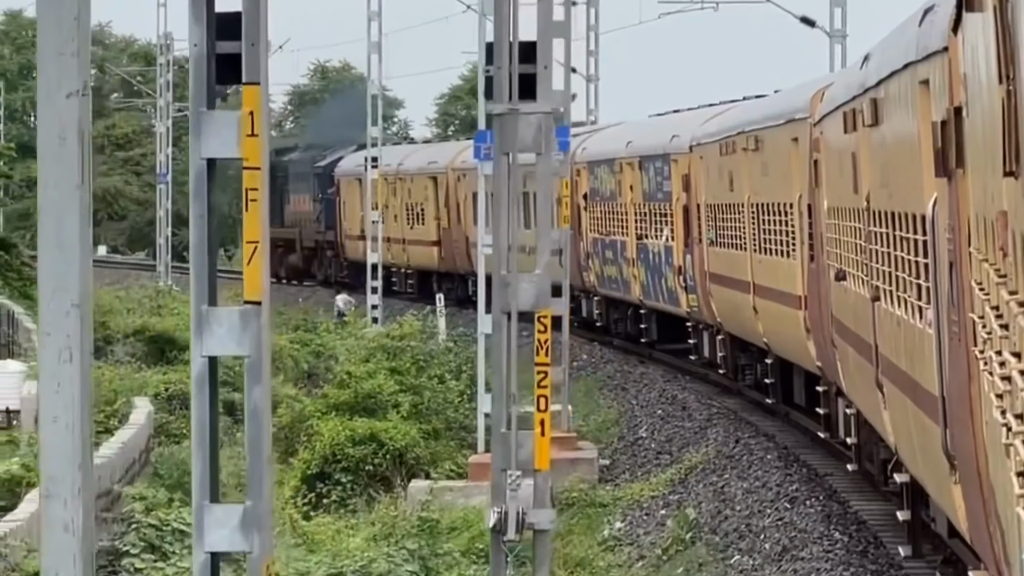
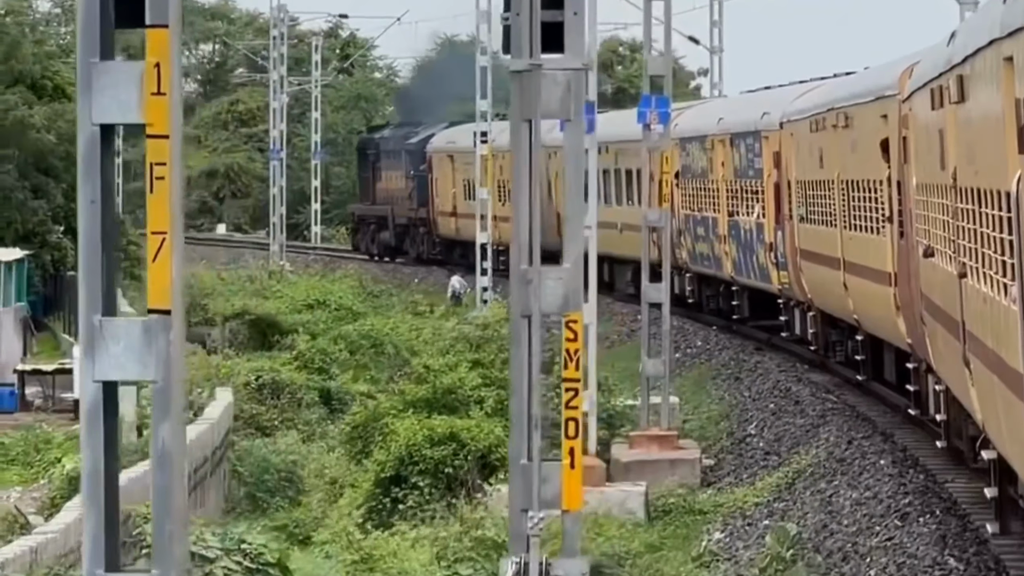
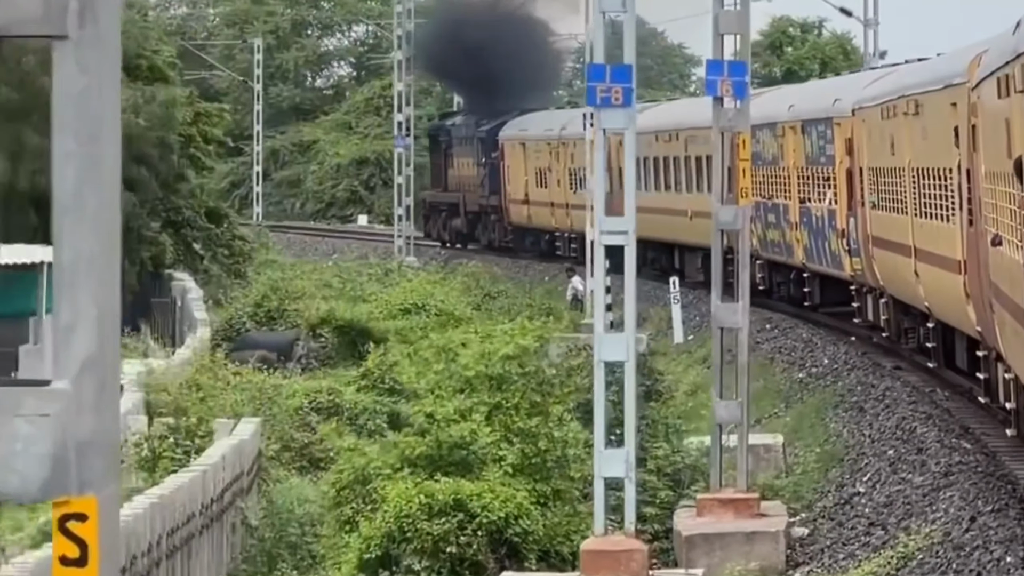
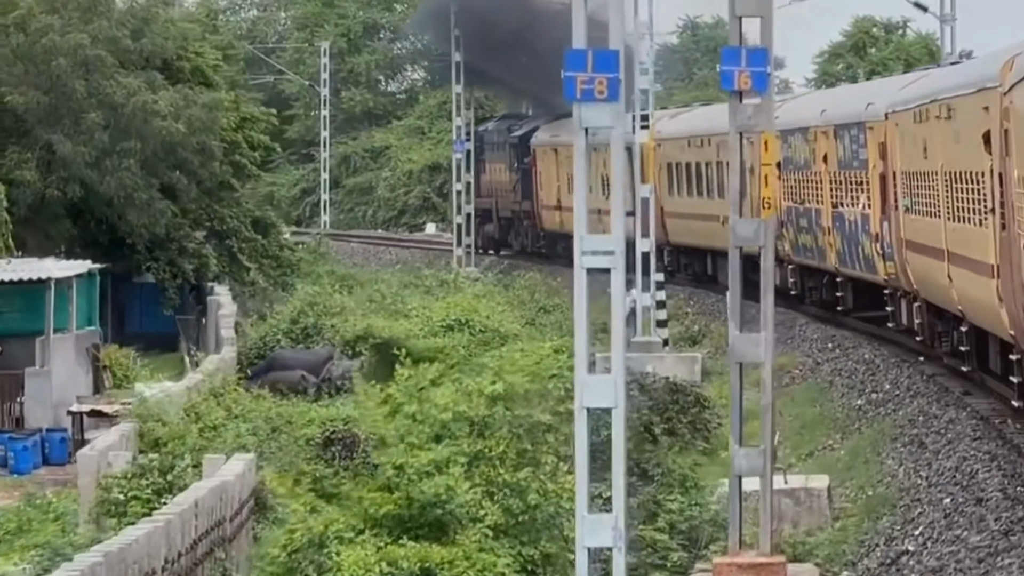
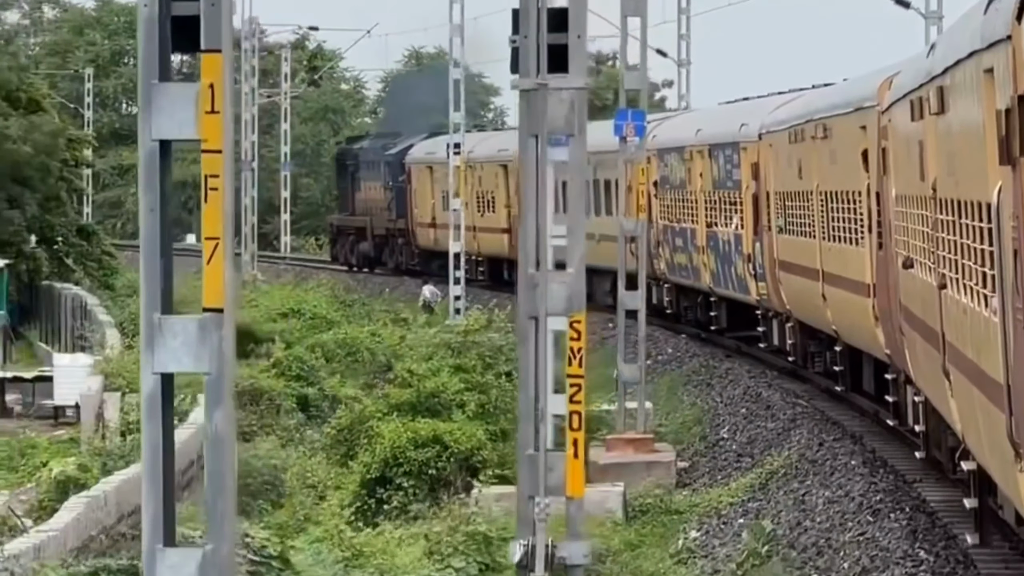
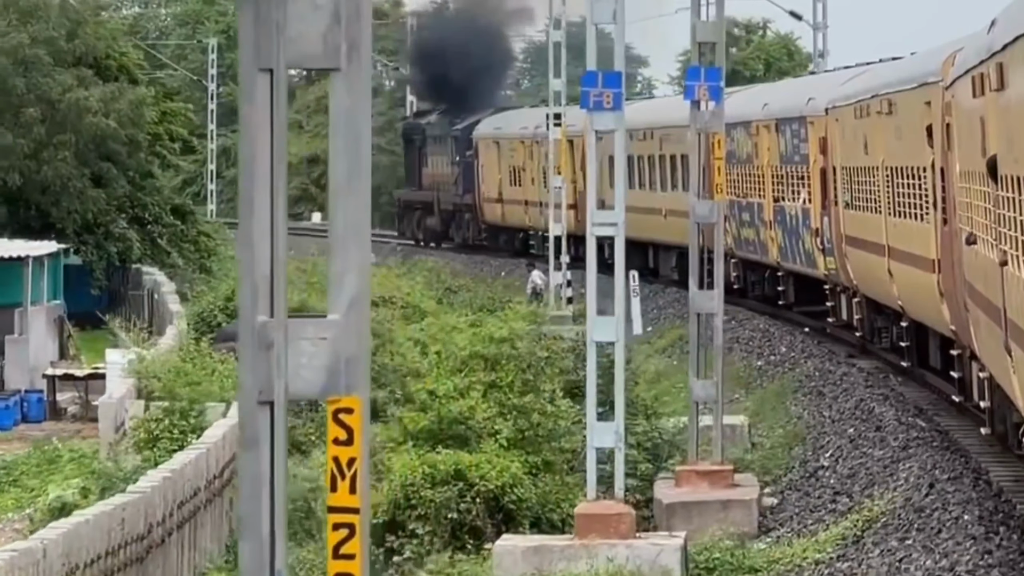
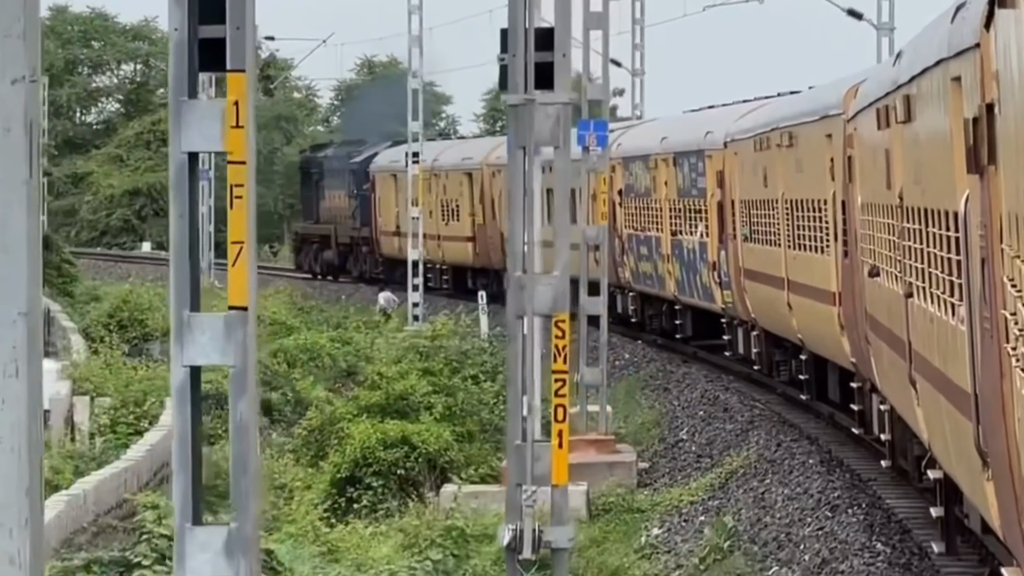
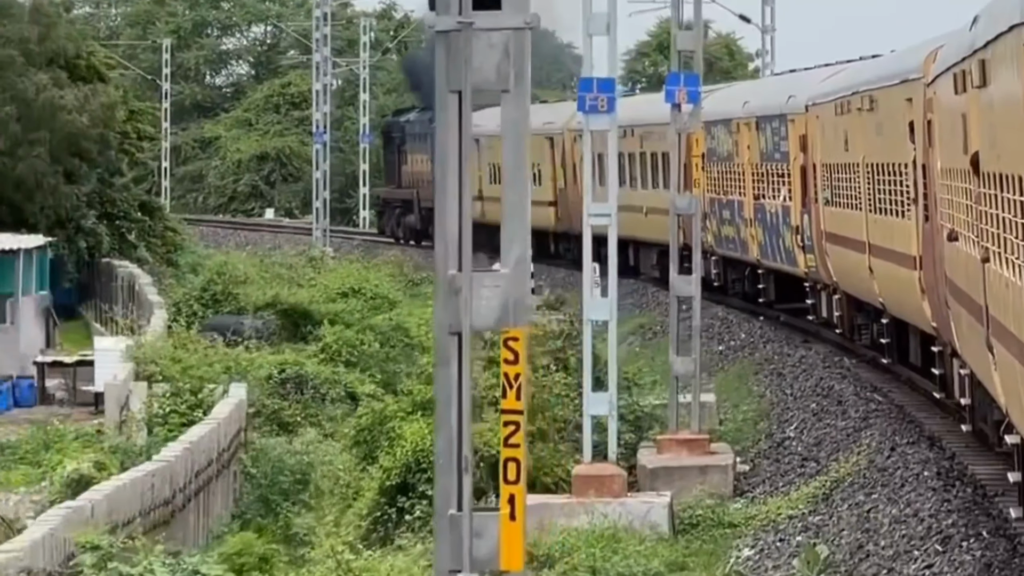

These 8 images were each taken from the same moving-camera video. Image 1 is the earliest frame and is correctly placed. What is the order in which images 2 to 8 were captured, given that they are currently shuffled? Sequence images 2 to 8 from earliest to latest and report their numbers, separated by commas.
7, 5, 2, 8, 6, 3, 4
